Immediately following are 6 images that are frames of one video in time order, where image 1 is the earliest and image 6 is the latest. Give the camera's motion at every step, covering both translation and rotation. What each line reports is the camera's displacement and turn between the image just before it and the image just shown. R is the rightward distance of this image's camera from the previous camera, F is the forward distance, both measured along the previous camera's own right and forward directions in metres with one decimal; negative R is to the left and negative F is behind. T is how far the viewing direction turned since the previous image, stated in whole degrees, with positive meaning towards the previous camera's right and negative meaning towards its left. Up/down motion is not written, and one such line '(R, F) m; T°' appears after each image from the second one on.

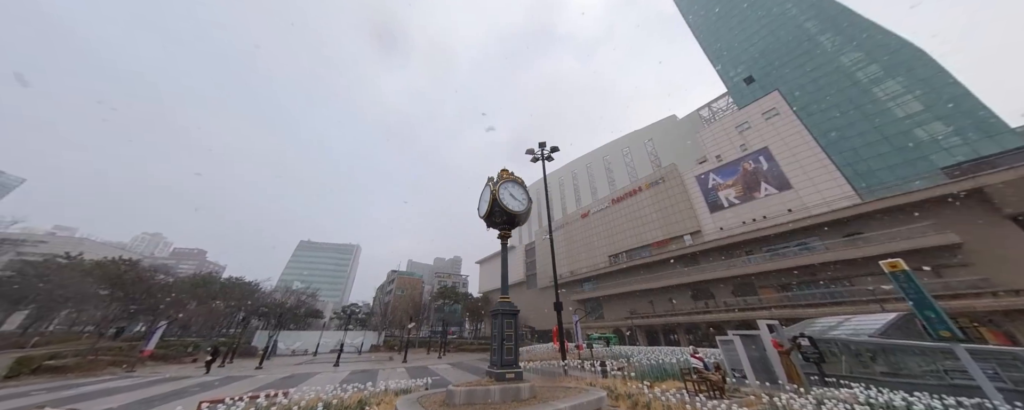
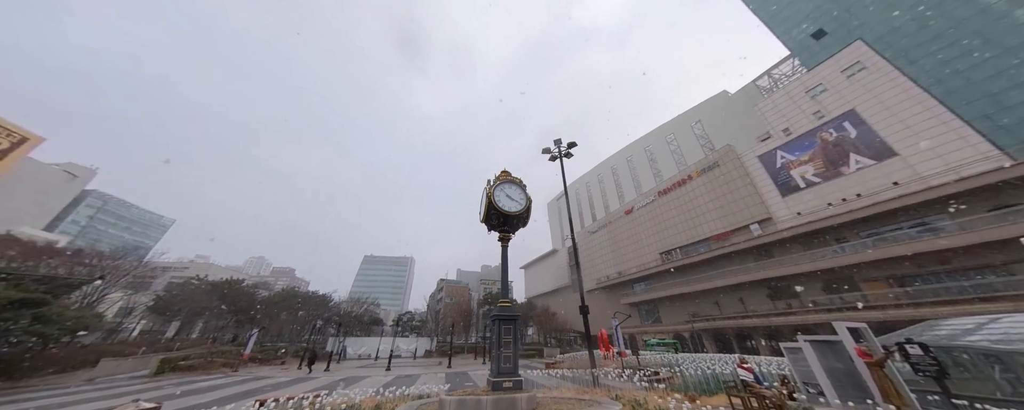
(+0.7, +0.2) m; -9°
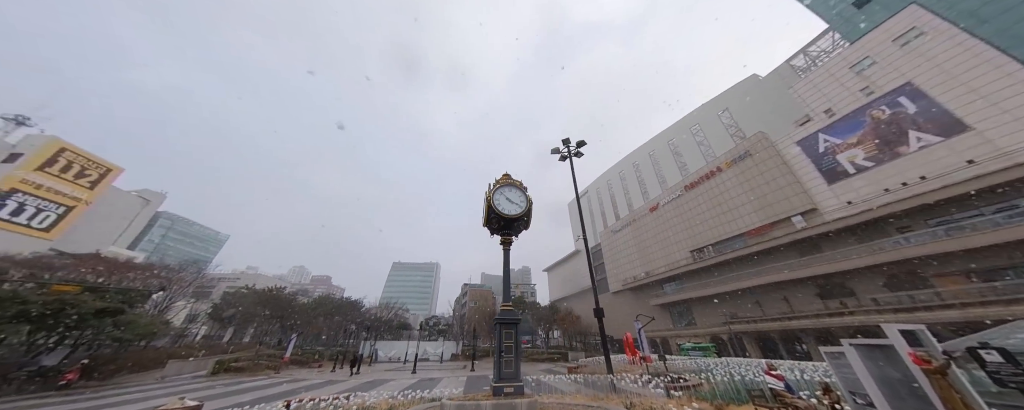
(+0.4, 0.0) m; -5°
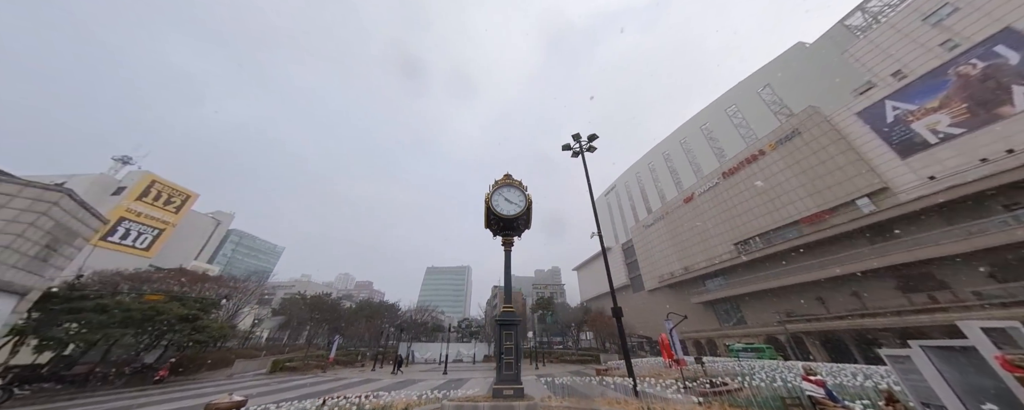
(+0.5, +0.1) m; -6°
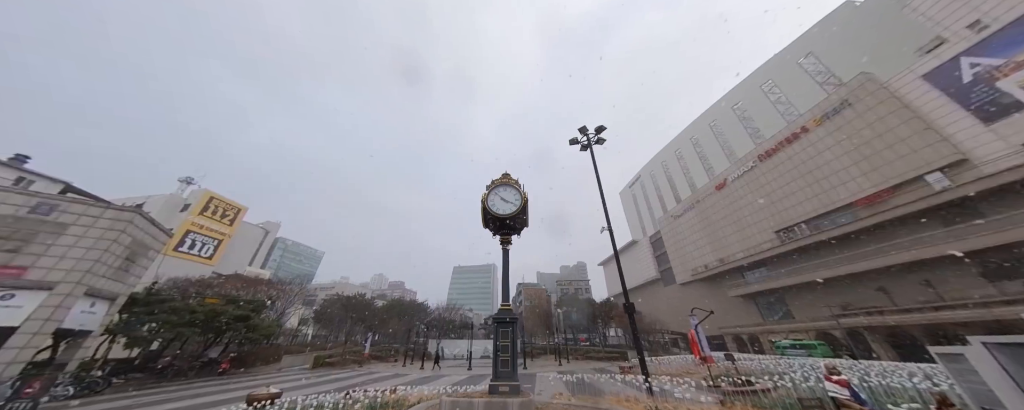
(+0.5, 0.0) m; -5°
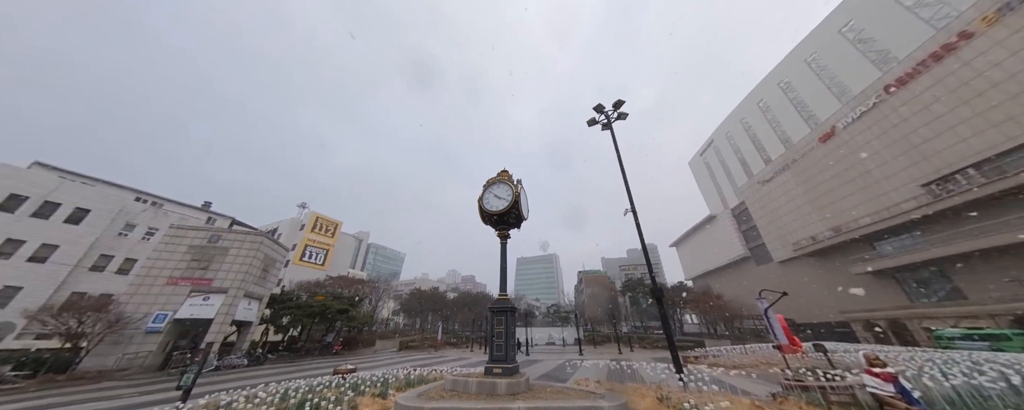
(+1.1, 0.0) m; -13°
